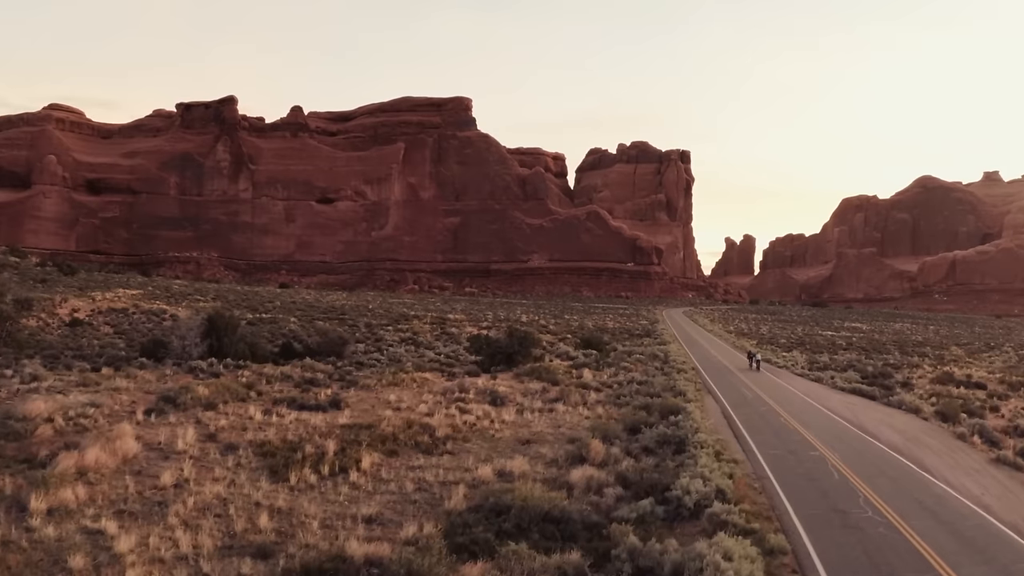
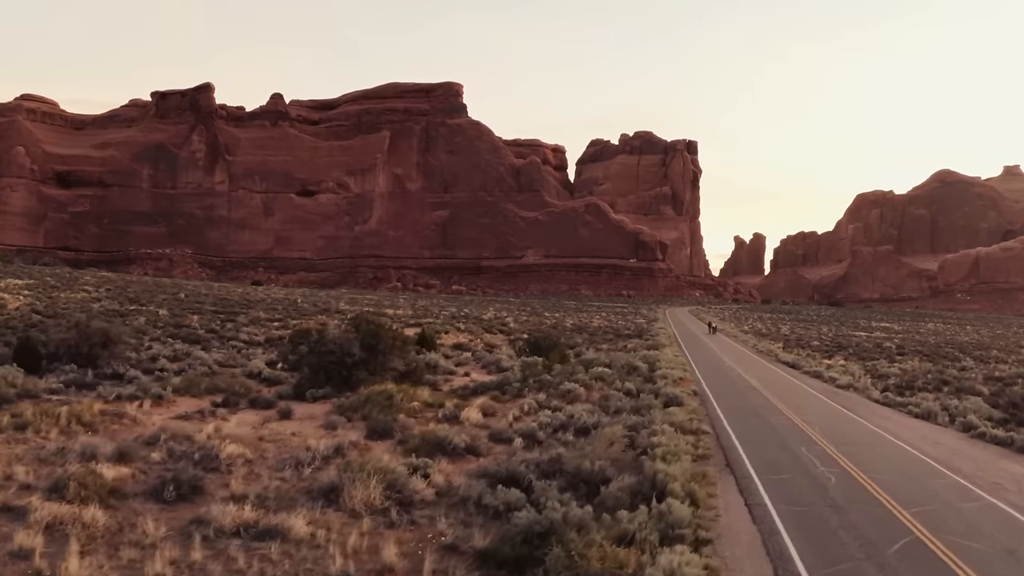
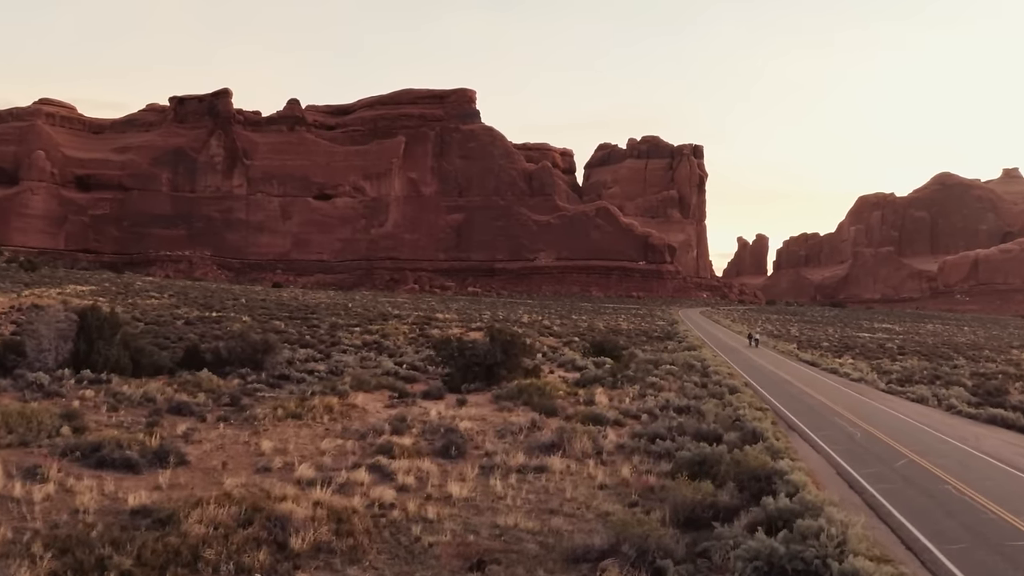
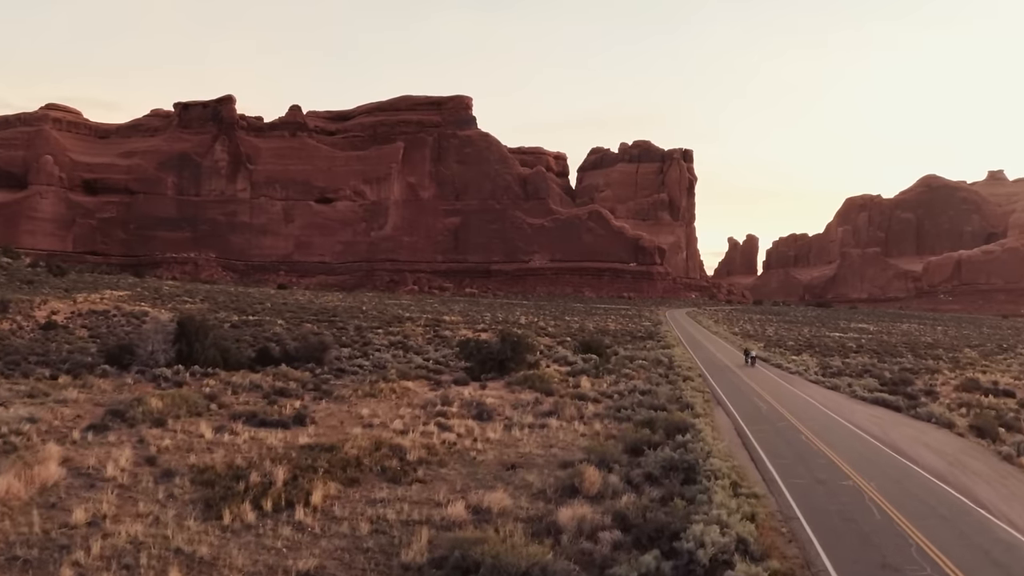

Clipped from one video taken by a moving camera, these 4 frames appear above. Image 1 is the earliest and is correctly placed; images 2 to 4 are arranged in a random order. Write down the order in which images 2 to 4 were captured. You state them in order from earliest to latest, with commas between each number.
4, 3, 2
